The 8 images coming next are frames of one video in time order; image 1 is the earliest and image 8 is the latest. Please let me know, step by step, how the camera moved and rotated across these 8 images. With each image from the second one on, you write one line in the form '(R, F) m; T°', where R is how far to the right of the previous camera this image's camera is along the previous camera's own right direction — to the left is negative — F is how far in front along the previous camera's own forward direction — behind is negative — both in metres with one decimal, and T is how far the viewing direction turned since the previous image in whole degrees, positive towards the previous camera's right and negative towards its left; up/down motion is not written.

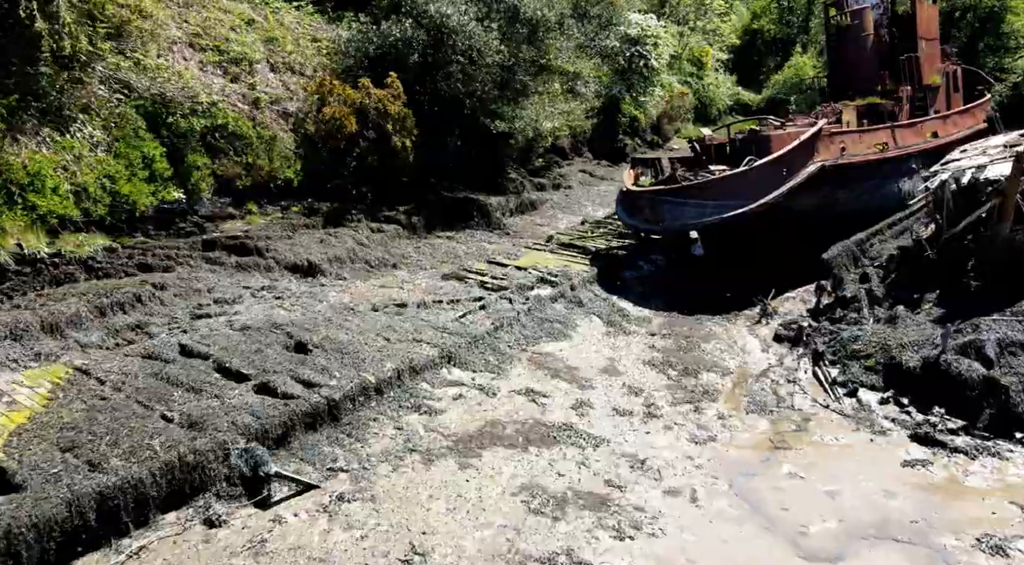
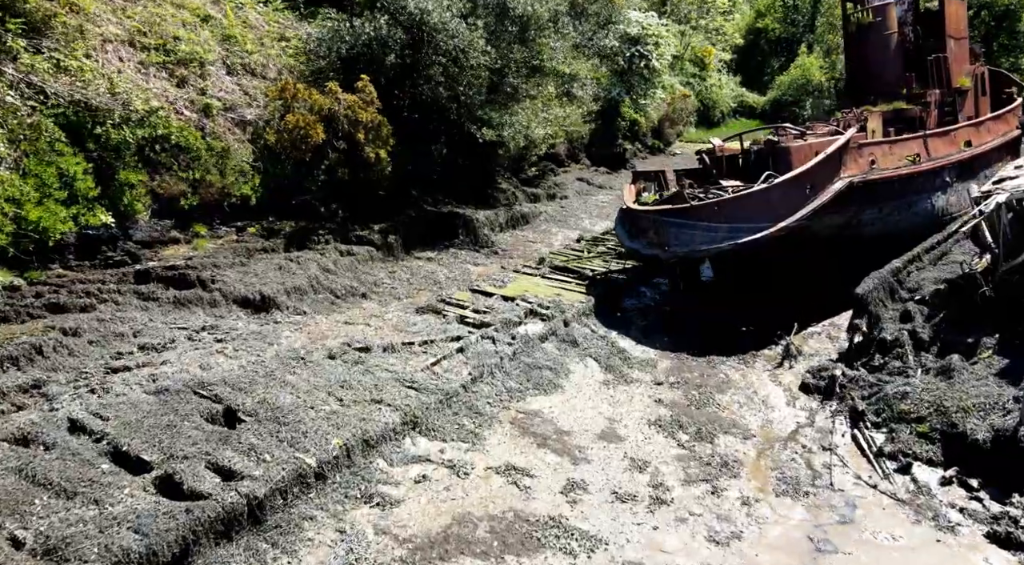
(+0.2, +1.5) m; 0°
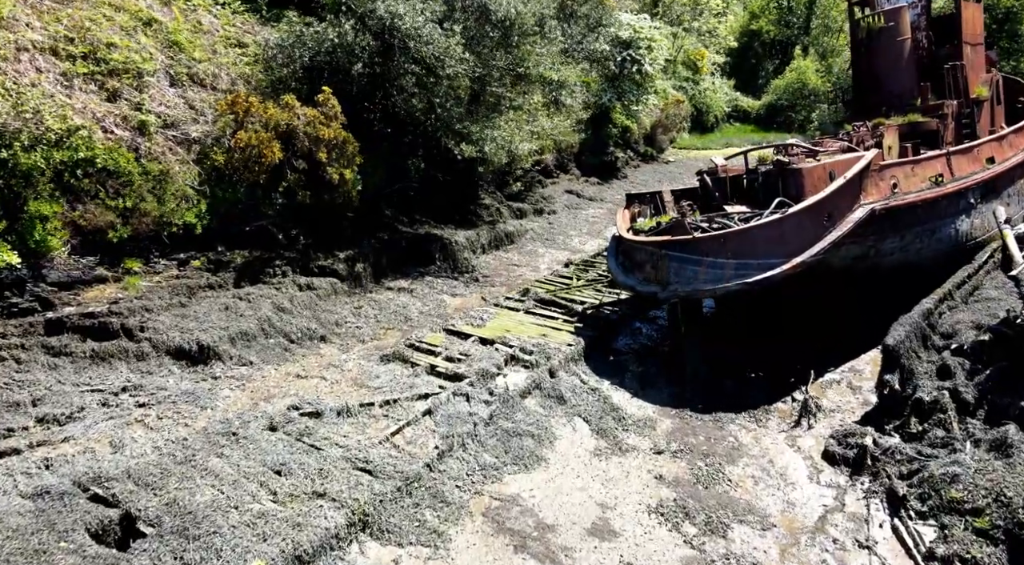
(+0.1, +1.3) m; +1°
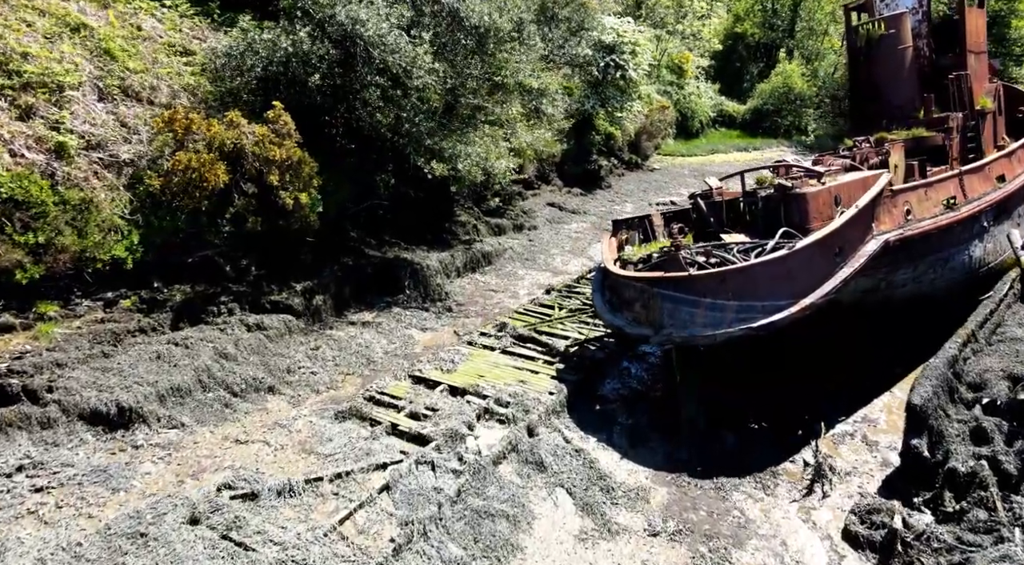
(+0.1, +1.1) m; +1°
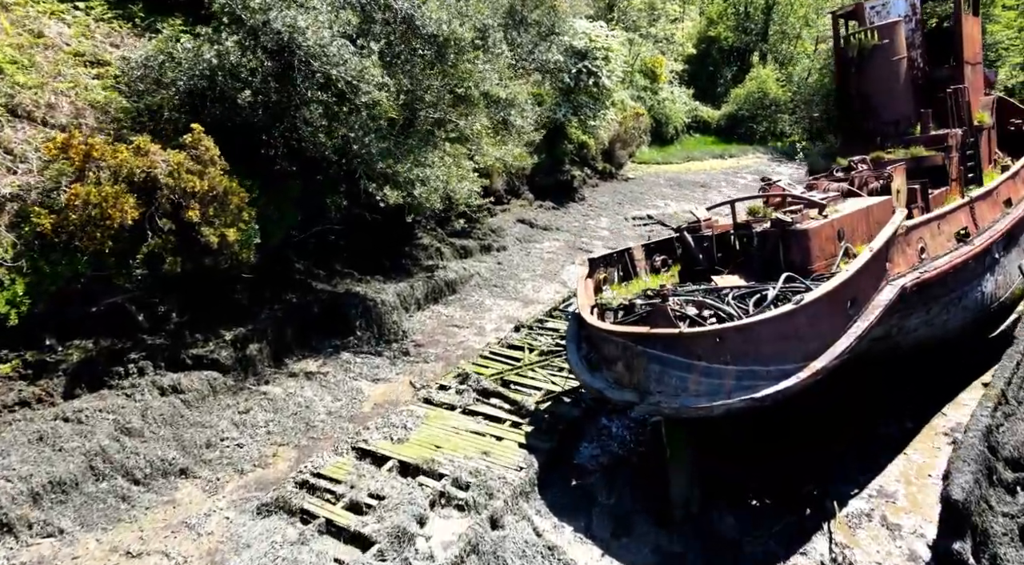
(+0.1, +1.3) m; +2°
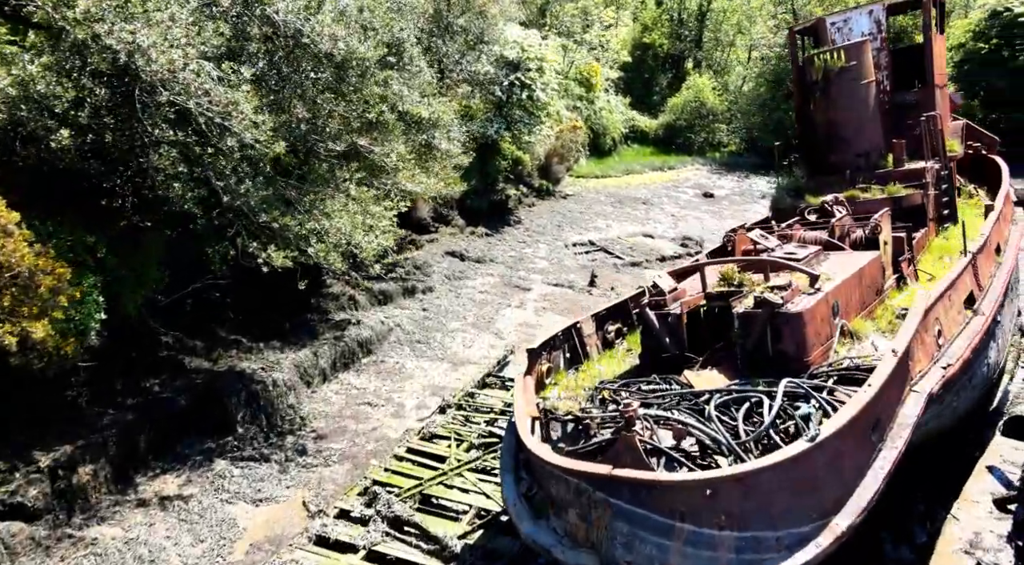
(+0.2, +2.0) m; +5°
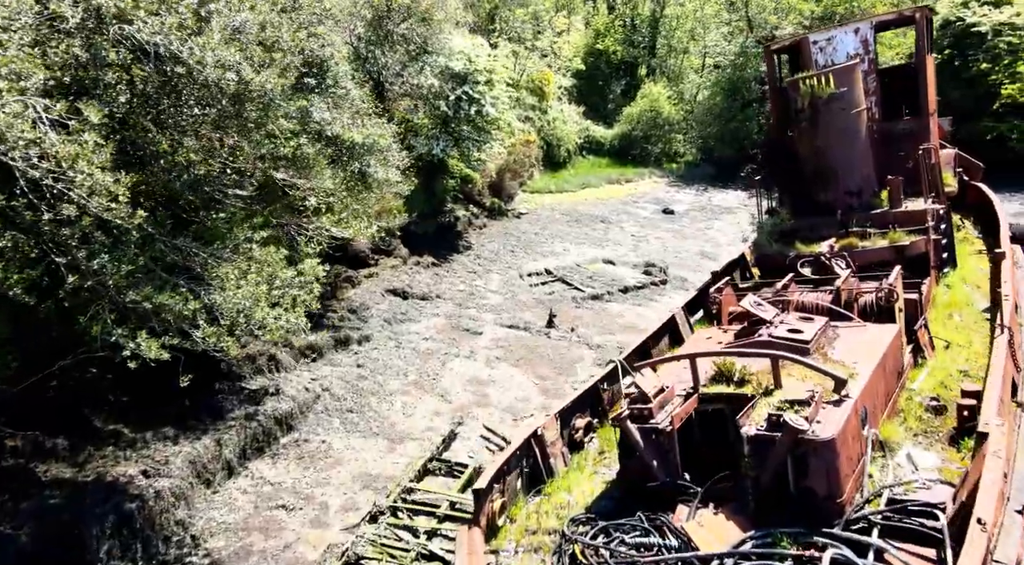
(+0.1, +1.7) m; +3°
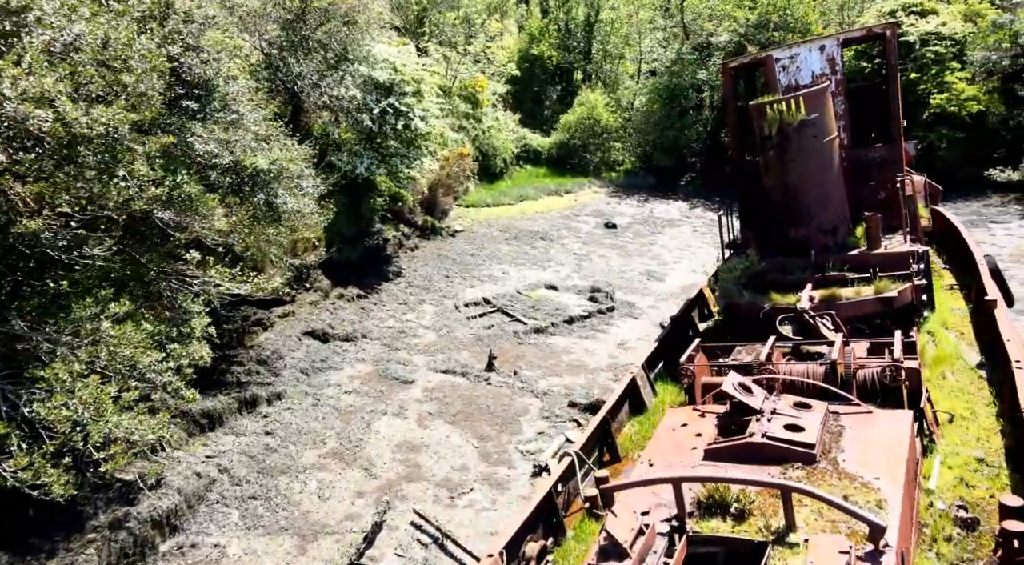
(+0.1, +1.5) m; +5°
